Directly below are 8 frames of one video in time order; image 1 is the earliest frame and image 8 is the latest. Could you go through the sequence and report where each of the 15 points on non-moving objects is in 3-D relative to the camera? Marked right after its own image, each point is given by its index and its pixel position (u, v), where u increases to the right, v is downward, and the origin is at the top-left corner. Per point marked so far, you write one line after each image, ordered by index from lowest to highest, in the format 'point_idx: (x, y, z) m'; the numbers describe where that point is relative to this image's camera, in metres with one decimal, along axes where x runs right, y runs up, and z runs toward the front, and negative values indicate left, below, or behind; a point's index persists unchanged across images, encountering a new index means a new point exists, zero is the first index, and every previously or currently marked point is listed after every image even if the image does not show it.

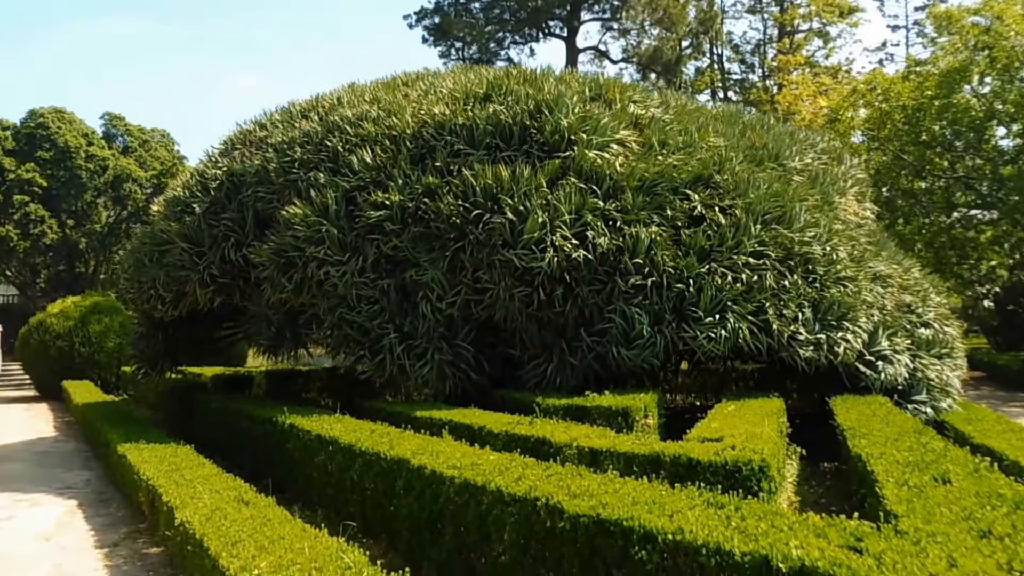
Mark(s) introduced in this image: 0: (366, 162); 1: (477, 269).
0: (-1.4, +1.2, +8.4) m
1: (-0.3, +0.2, +7.8) m
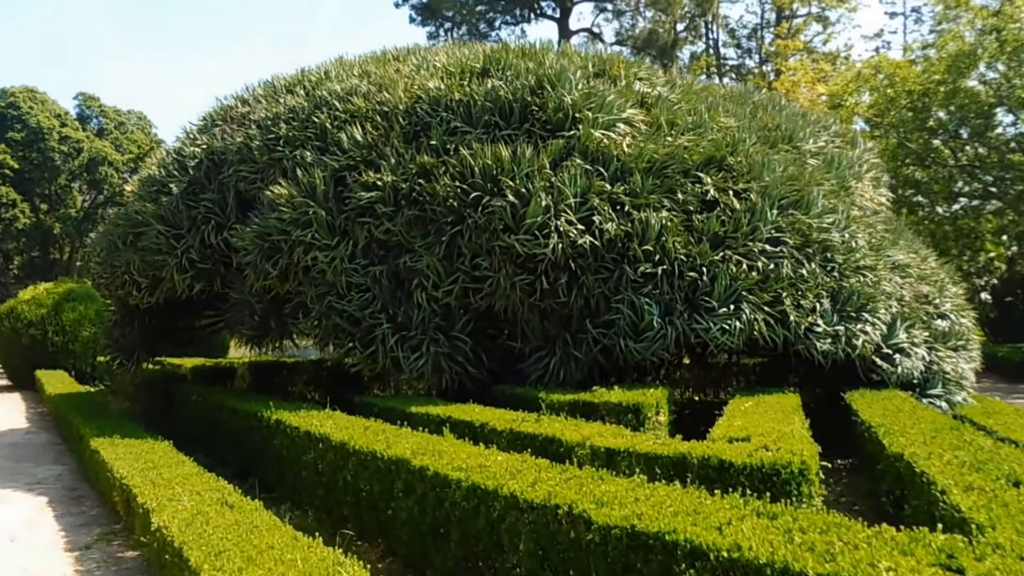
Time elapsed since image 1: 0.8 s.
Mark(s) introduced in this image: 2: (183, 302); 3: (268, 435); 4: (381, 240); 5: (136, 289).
0: (-1.4, +1.4, +7.8) m
1: (-0.3, +0.3, +7.3) m
2: (-3.7, -0.2, +9.6) m
3: (-1.9, -1.2, +6.6) m
4: (-1.1, +0.4, +7.6) m
5: (-3.9, 0.0, +8.8) m
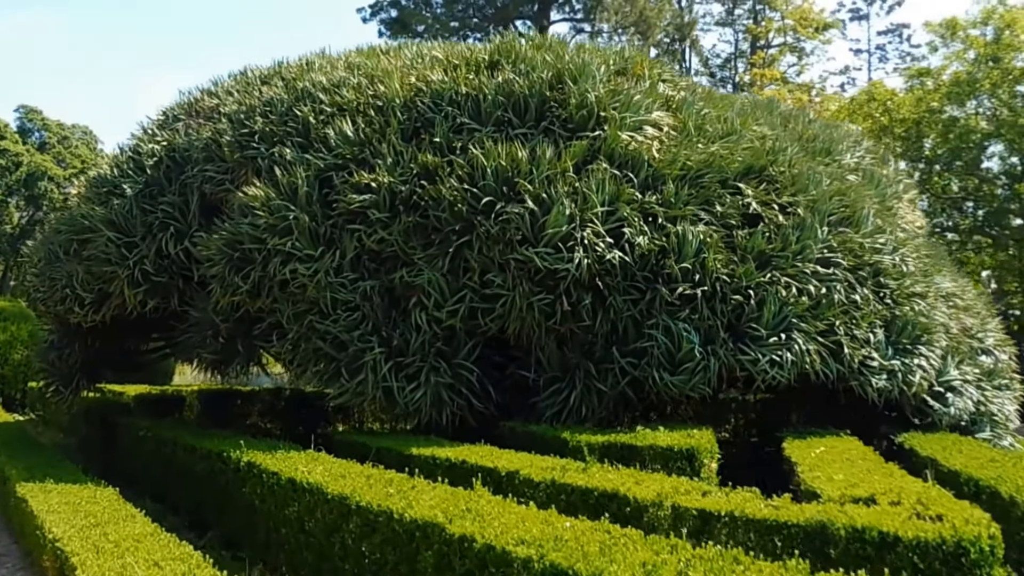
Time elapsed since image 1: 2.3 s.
0: (-1.3, +1.2, +6.8) m
1: (-0.2, +0.1, +6.2) m
2: (-3.7, -0.4, +8.3) m
3: (-1.8, -1.3, +5.5) m
4: (-1.0, +0.3, +6.5) m
5: (-3.9, -0.2, +7.5) m
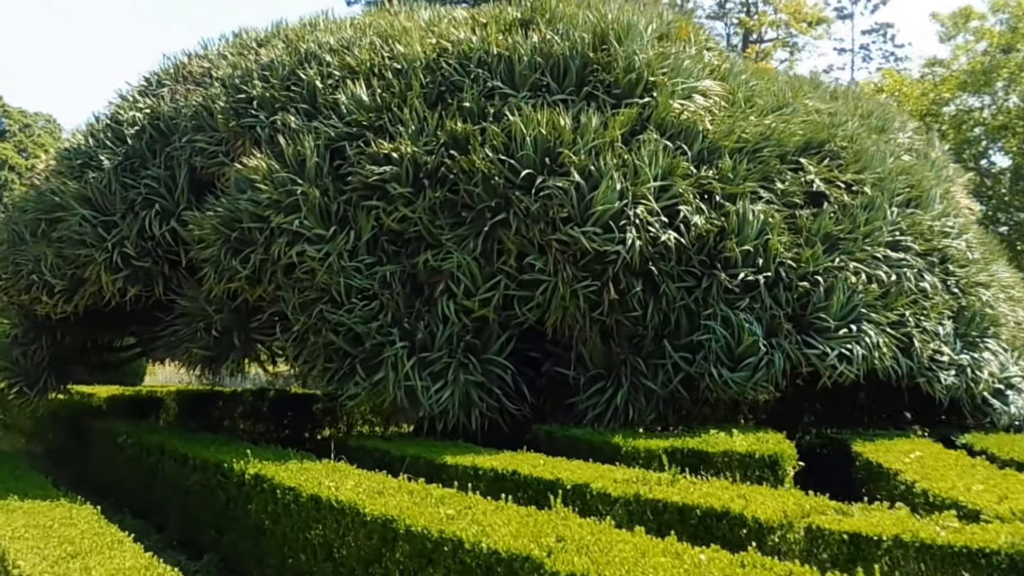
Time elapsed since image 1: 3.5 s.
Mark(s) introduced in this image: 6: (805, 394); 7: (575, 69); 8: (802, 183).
0: (-1.1, +1.3, +6.0) m
1: (+0.1, +0.2, +5.5) m
2: (-3.5, -0.3, +7.5) m
3: (-1.5, -1.2, +4.7) m
4: (-0.8, +0.4, +5.7) m
5: (-3.7, -0.1, +6.7) m
6: (+2.1, -0.8, +6.2) m
7: (+0.4, +1.5, +6.0) m
8: (+2.0, +0.7, +6.0) m
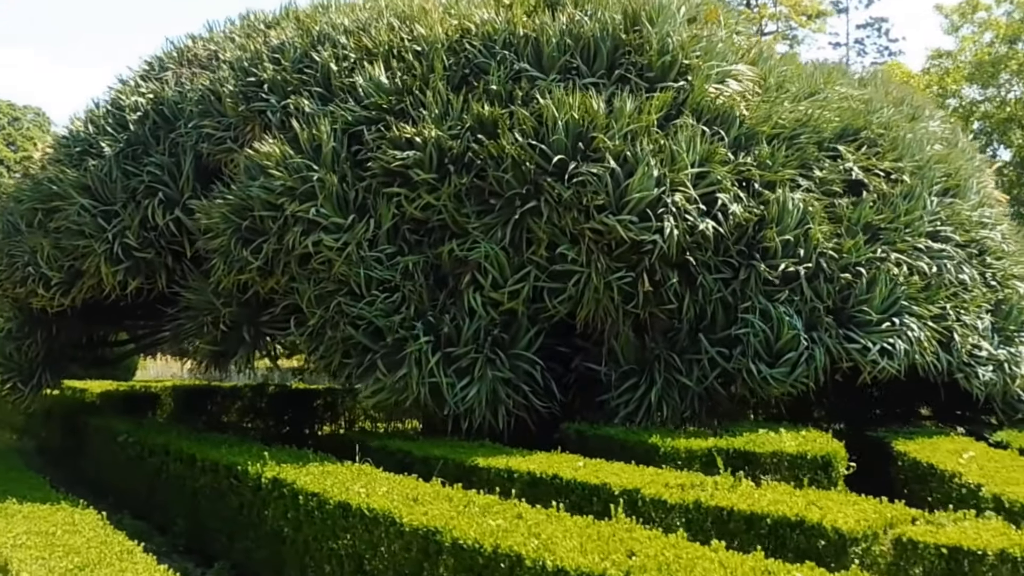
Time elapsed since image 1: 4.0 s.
0: (-0.9, +1.4, +5.7) m
1: (+0.3, +0.3, +5.2) m
2: (-3.4, -0.2, +7.2) m
3: (-1.3, -1.1, +4.4) m
4: (-0.6, +0.4, +5.4) m
5: (-3.5, 0.0, +6.3) m
6: (+2.3, -0.7, +6.0) m
7: (+0.6, +1.6, +5.7) m
8: (+2.2, +0.8, +5.7) m
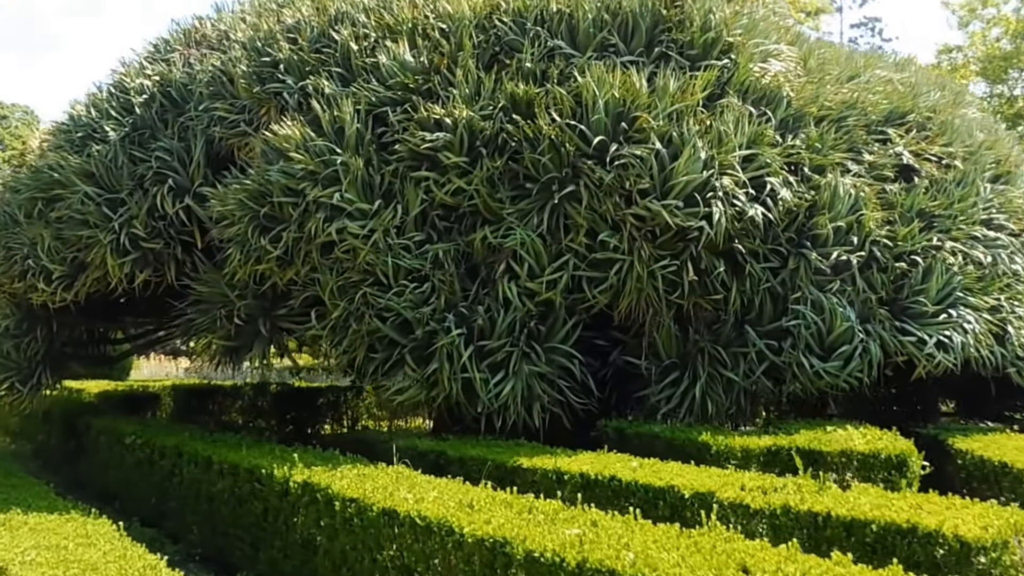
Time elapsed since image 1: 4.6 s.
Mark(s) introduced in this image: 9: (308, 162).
0: (-0.7, +1.4, +5.4) m
1: (+0.5, +0.3, +4.9) m
2: (-3.2, -0.1, +6.8) m
3: (-1.1, -1.0, +4.1) m
4: (-0.4, +0.5, +5.1) m
5: (-3.3, +0.1, +6.0) m
6: (+2.5, -0.6, +5.7) m
7: (+0.8, +1.6, +5.4) m
8: (+2.4, +0.8, +5.4) m
9: (-1.2, +0.8, +5.1) m
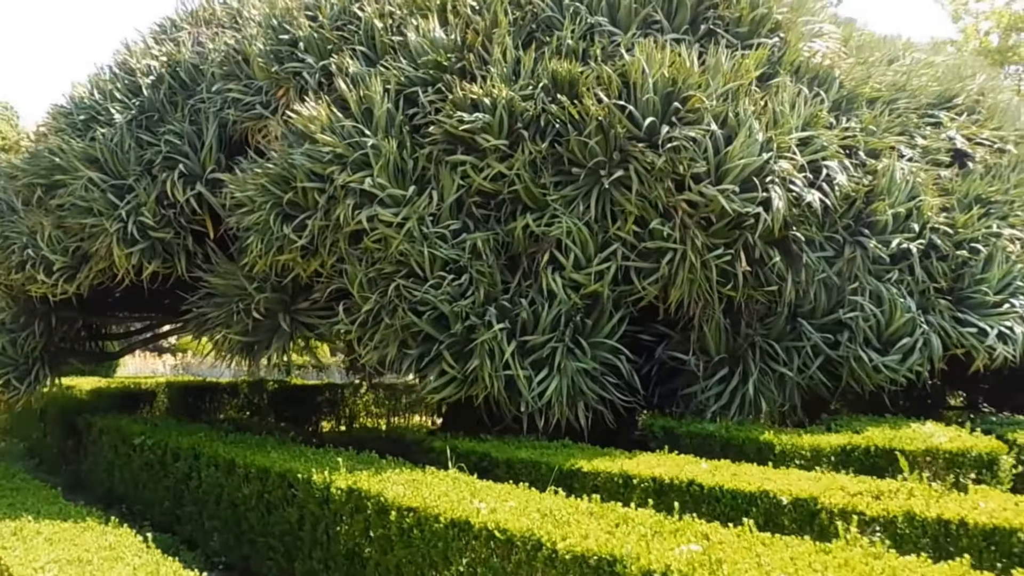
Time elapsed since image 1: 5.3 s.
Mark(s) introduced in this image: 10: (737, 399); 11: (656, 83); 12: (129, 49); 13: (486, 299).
0: (-0.5, +1.5, +5.1) m
1: (+0.7, +0.4, +4.6) m
2: (-3.0, -0.1, +6.4) m
3: (-0.8, -1.0, +3.7) m
4: (-0.2, +0.5, +4.8) m
5: (-3.1, +0.1, +5.6) m
6: (+2.7, -0.6, +5.5) m
7: (+1.0, +1.7, +5.1) m
8: (+2.6, +0.9, +5.2) m
9: (-1.0, +0.8, +4.8) m
10: (+1.3, -0.6, +4.8) m
11: (+0.8, +1.1, +4.7) m
12: (-2.8, +1.7, +6.2) m
13: (-0.1, -0.1, +4.7) m
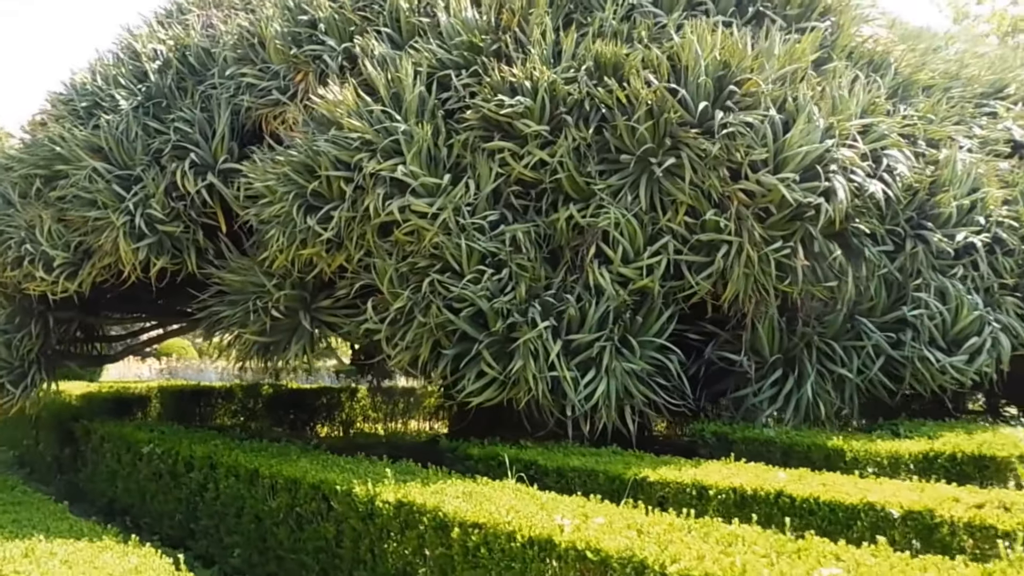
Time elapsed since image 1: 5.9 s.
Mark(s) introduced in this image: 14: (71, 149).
0: (-0.2, +1.5, +4.7) m
1: (+0.9, +0.4, +4.3) m
2: (-2.8, -0.1, +6.0) m
3: (-0.5, -1.0, +3.4) m
4: (+0.1, +0.6, +4.5) m
5: (-2.9, +0.1, +5.2) m
6: (+2.9, -0.6, +5.2) m
7: (+1.3, +1.7, +4.8) m
8: (+2.9, +0.9, +5.0) m
9: (-0.8, +0.8, +4.5) m
10: (+1.5, -0.6, +4.5) m
11: (+1.0, +1.1, +4.4) m
12: (-2.6, +1.7, +5.8) m
13: (+0.1, 0.0, +4.4) m
14: (-2.7, +0.8, +5.2) m
